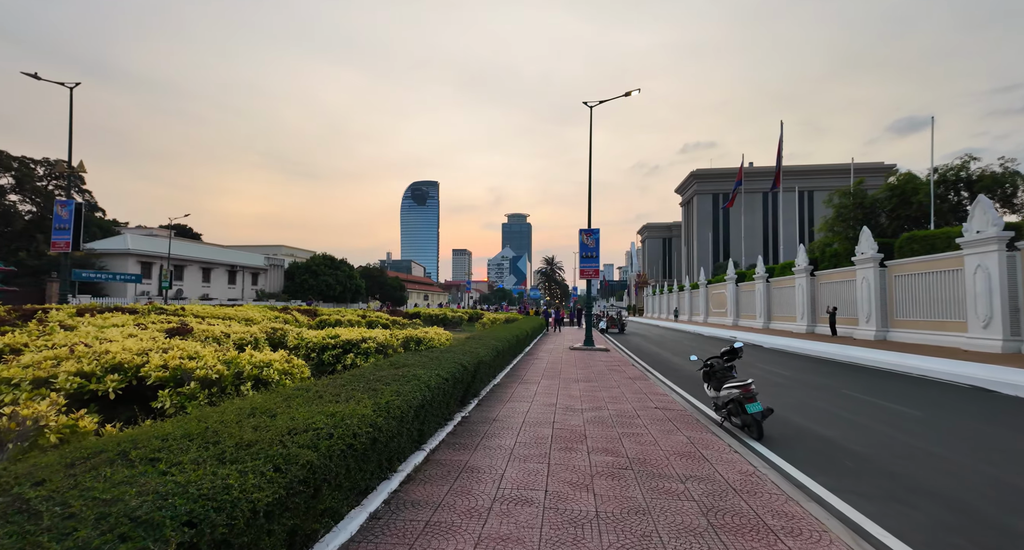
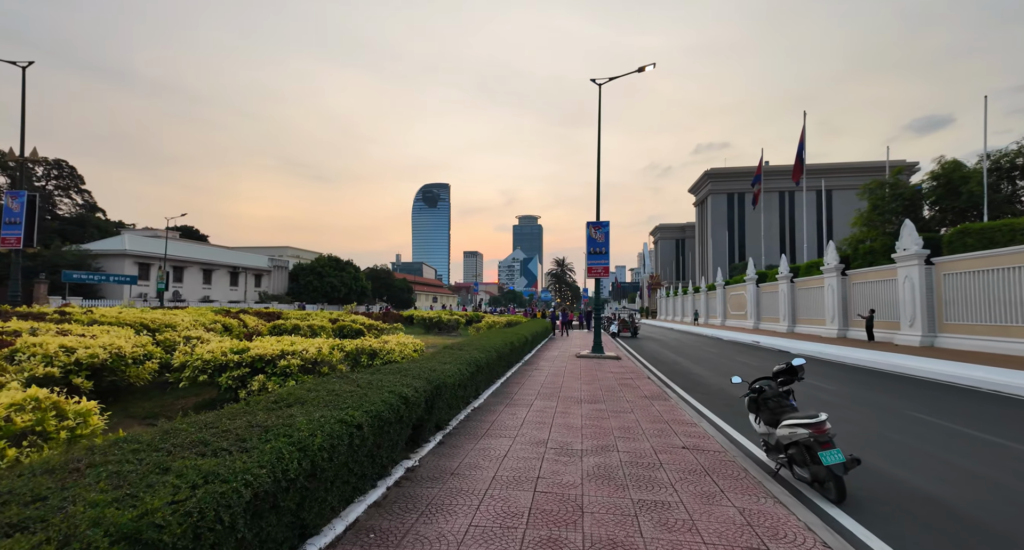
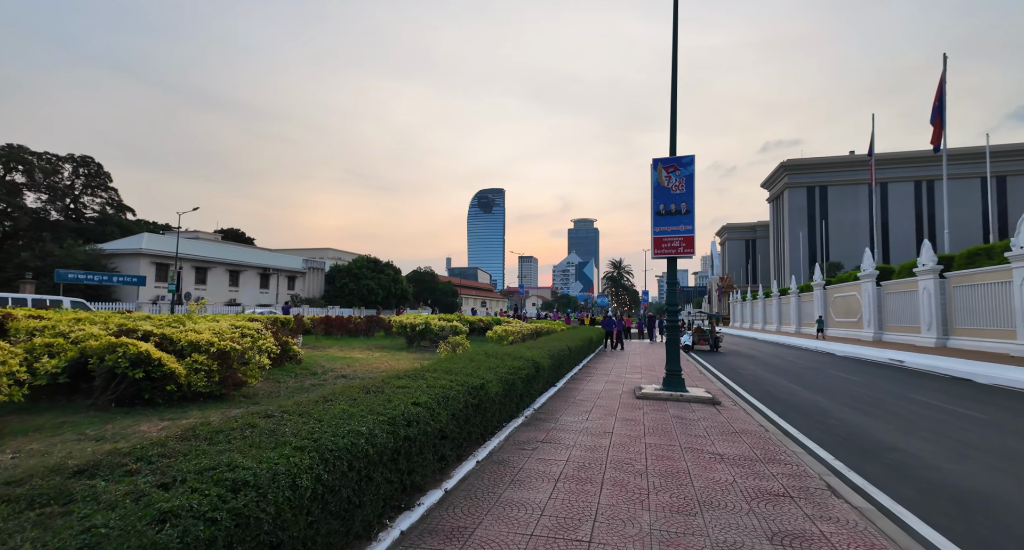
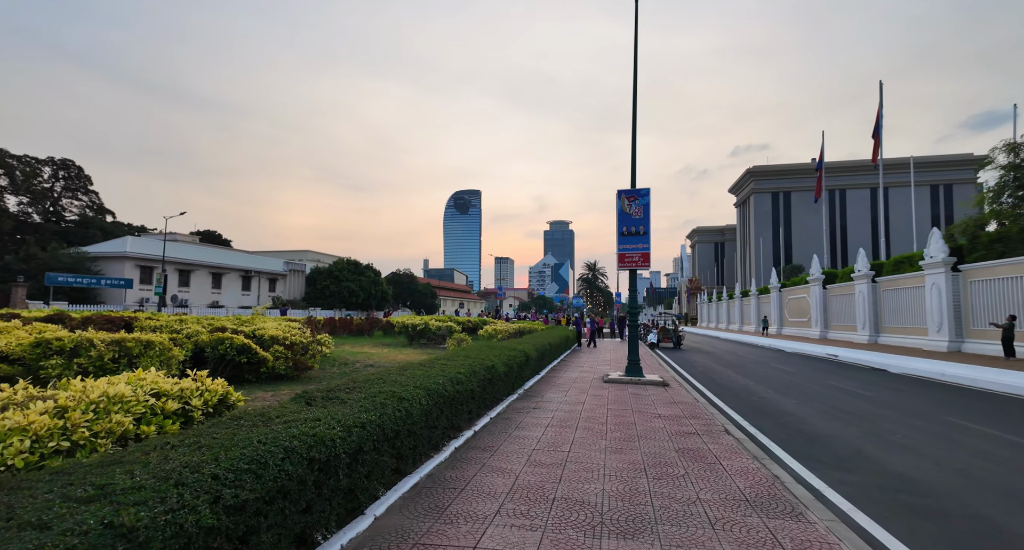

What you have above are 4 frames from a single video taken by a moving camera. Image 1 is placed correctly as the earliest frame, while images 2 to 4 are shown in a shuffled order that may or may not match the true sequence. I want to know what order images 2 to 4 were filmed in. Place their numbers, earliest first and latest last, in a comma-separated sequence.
2, 4, 3
